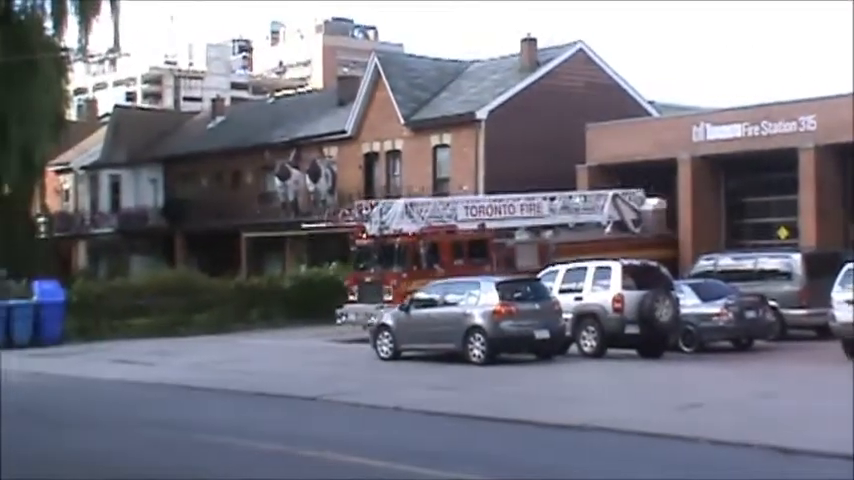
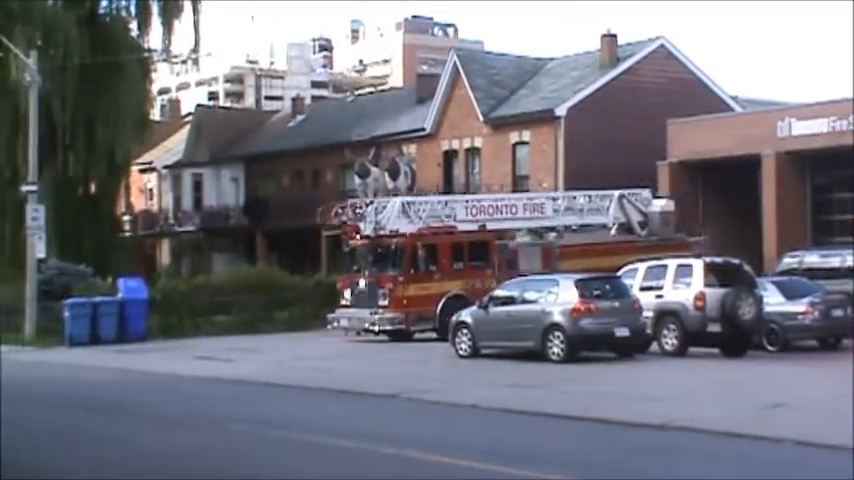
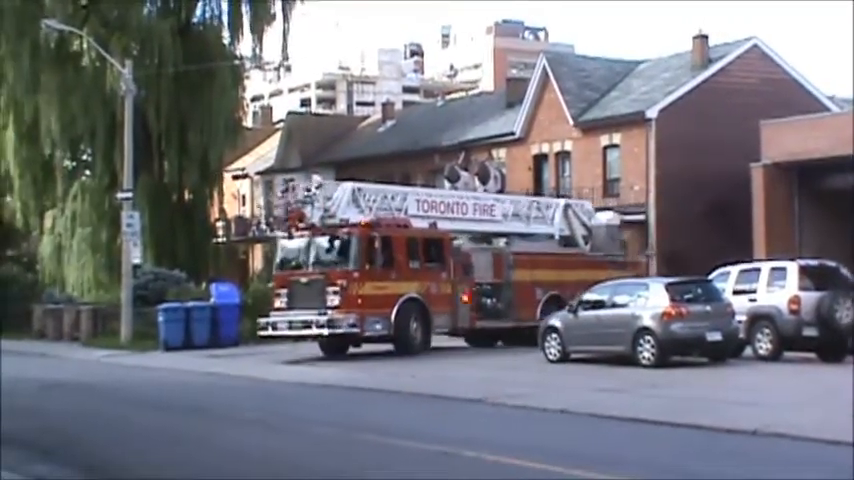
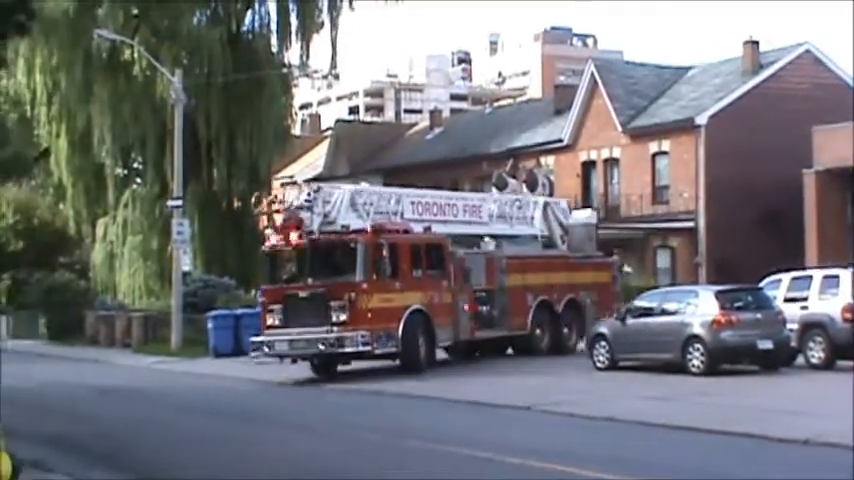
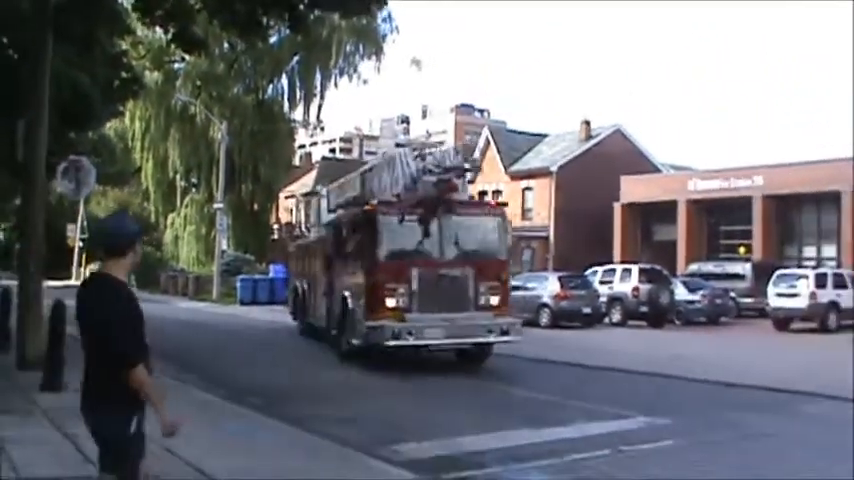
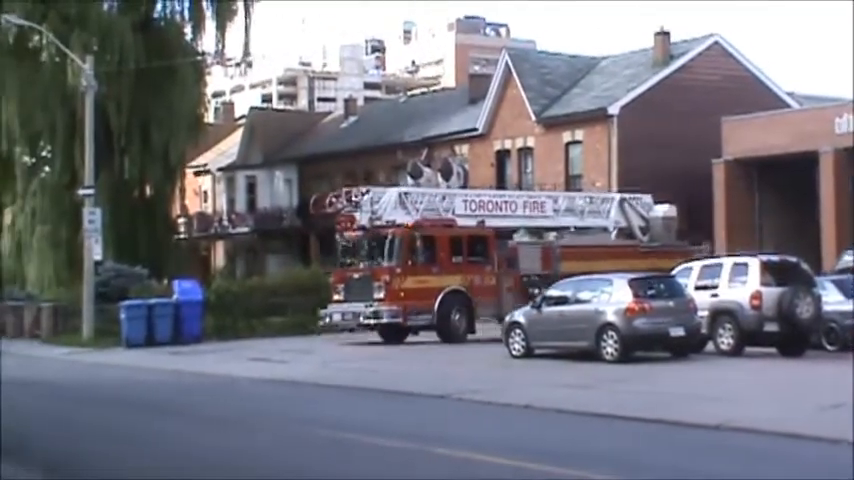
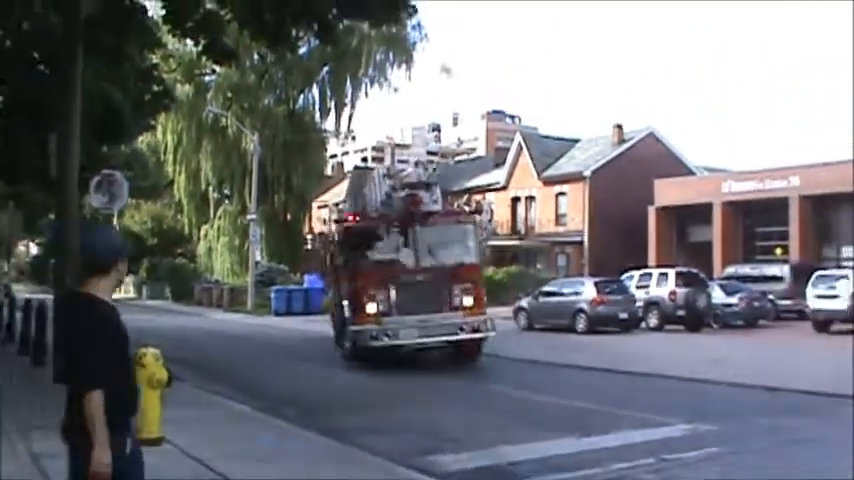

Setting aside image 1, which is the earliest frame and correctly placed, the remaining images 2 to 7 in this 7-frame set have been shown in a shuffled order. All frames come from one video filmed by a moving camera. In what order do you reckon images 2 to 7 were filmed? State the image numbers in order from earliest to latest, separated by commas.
2, 6, 3, 4, 7, 5
